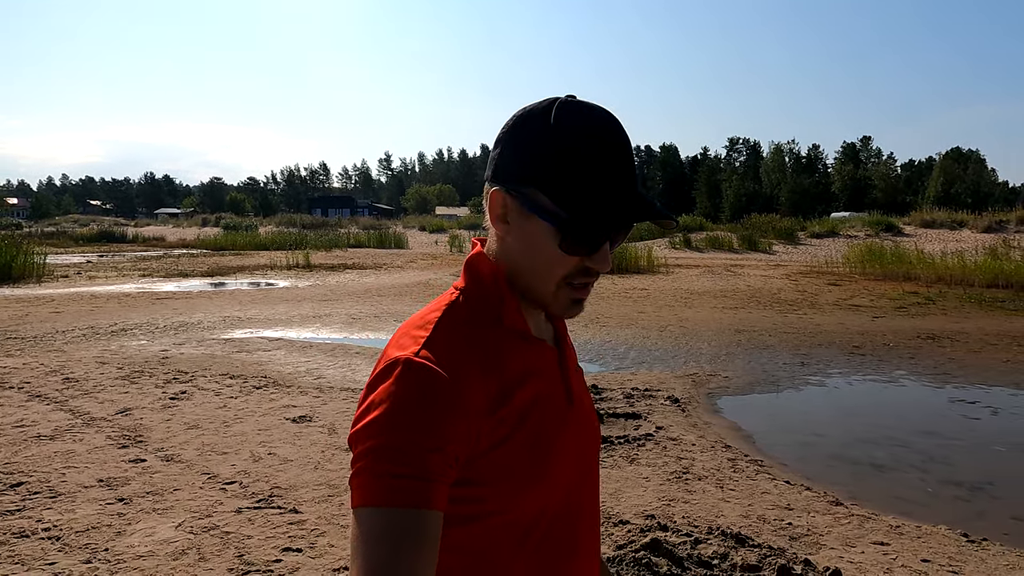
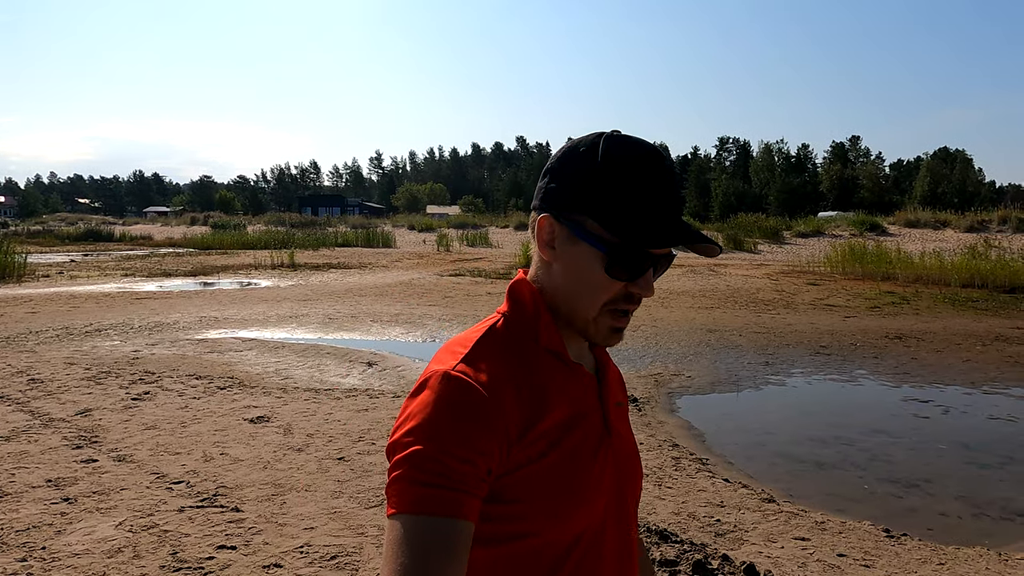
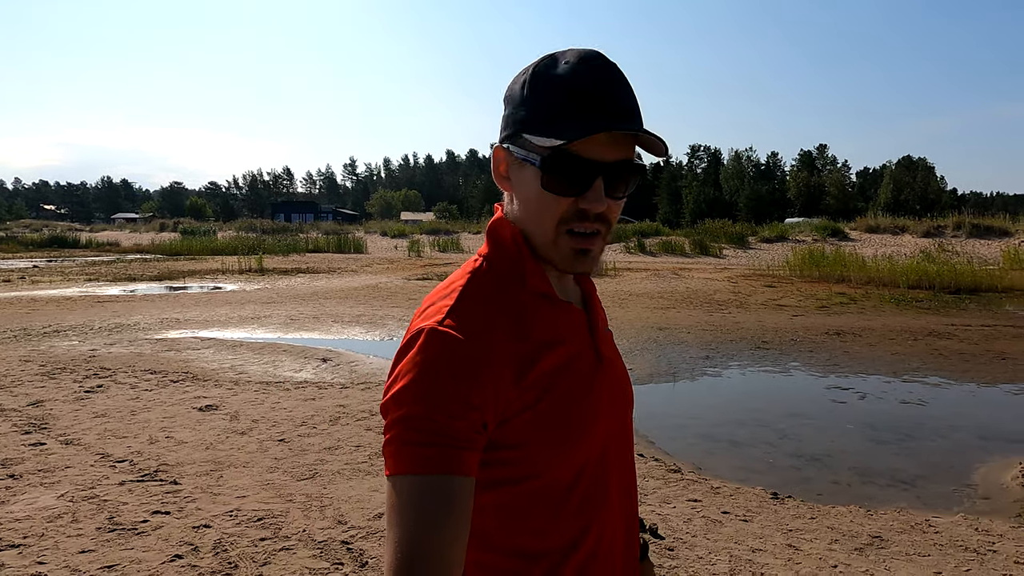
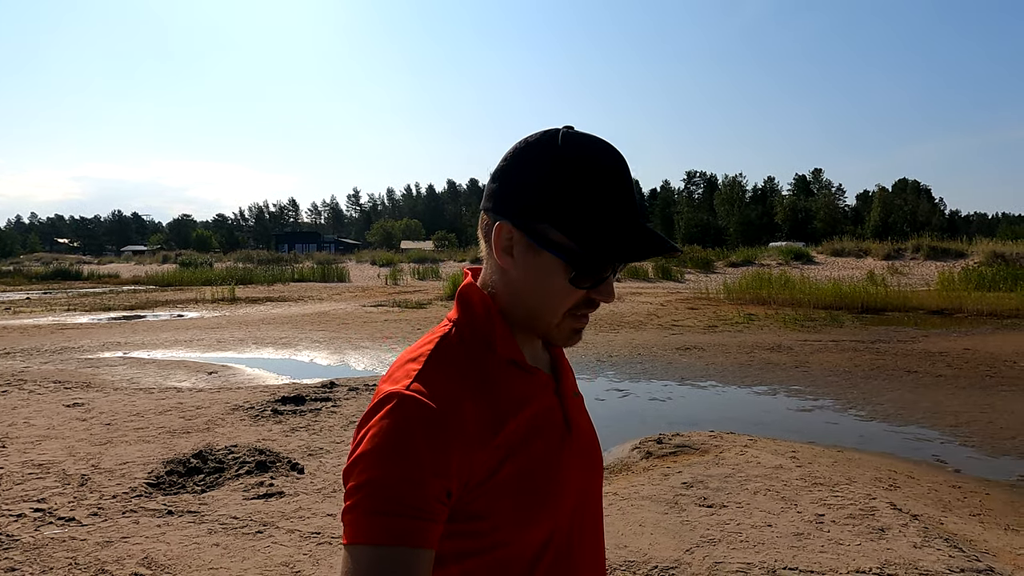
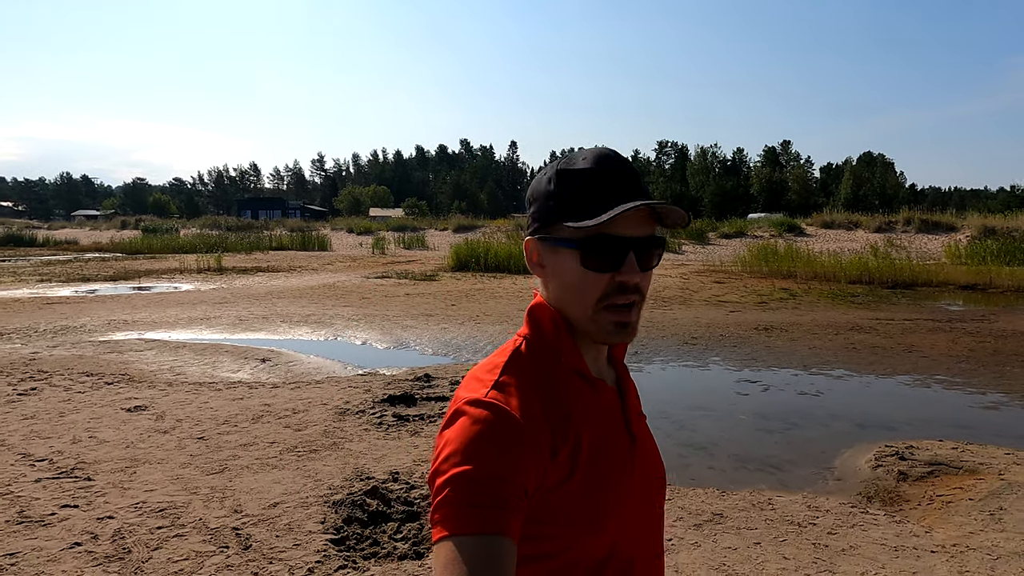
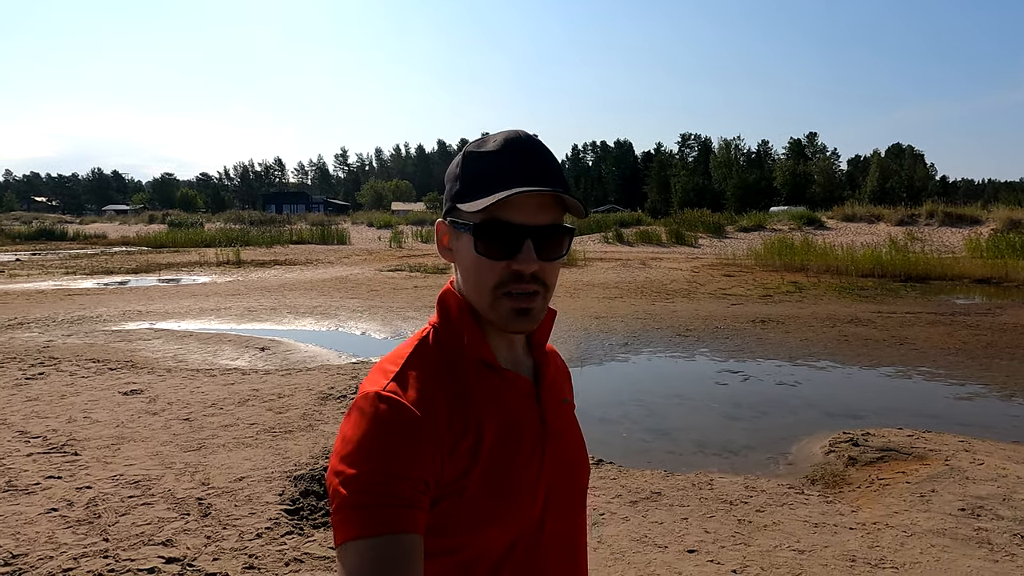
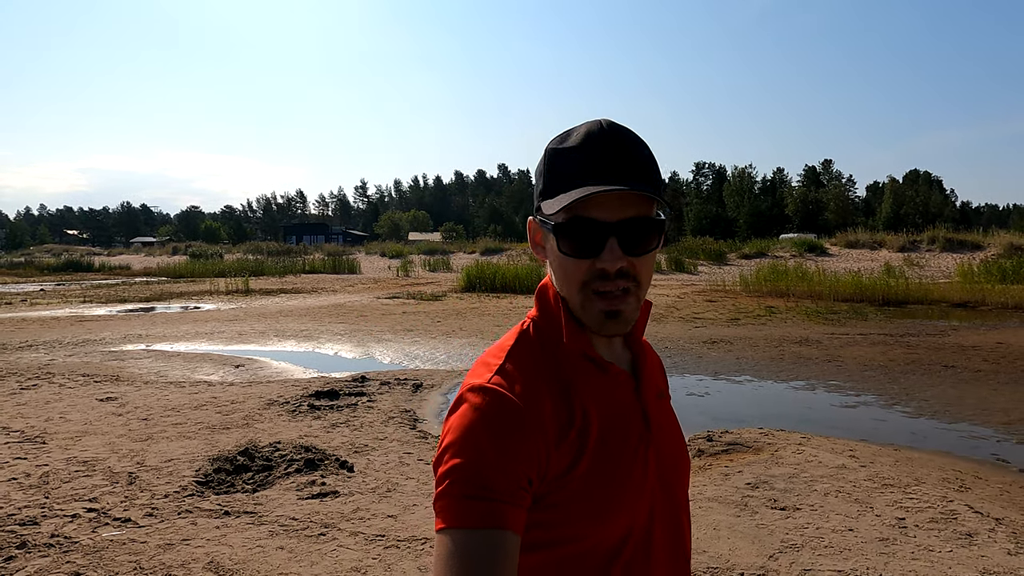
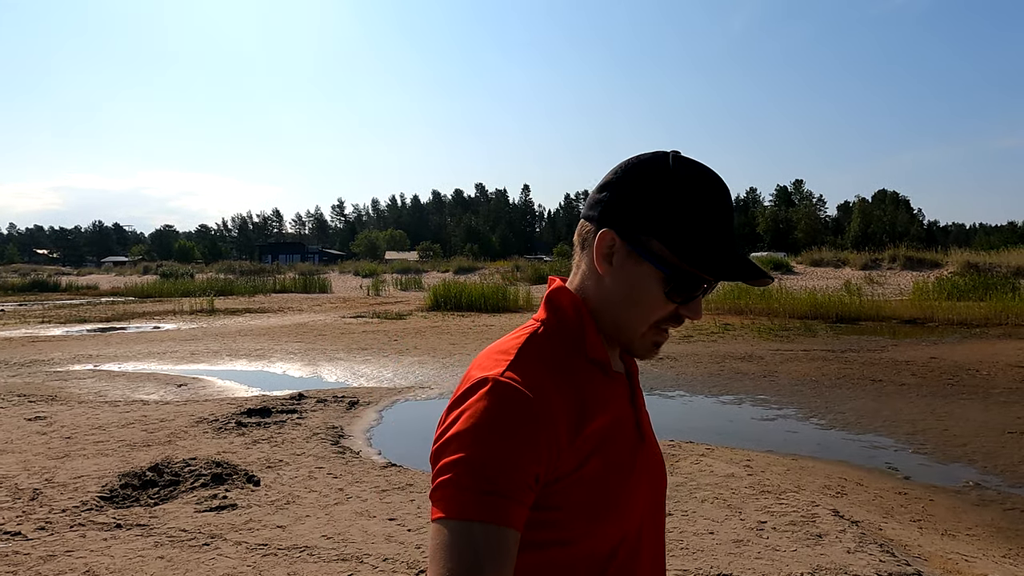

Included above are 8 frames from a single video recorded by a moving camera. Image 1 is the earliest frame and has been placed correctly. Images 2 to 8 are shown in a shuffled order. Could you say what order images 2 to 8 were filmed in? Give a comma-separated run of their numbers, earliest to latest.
2, 3, 5, 6, 7, 4, 8
